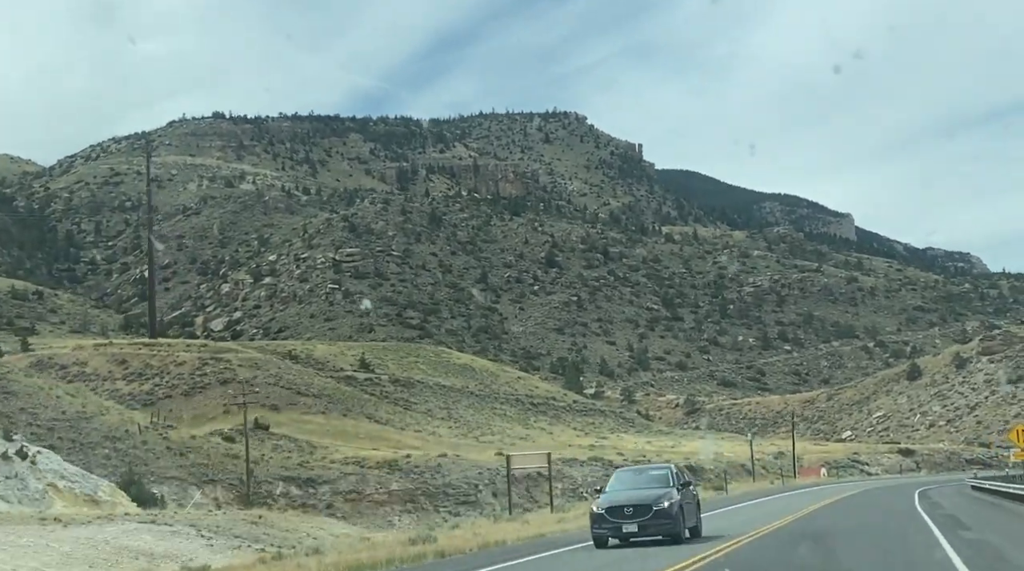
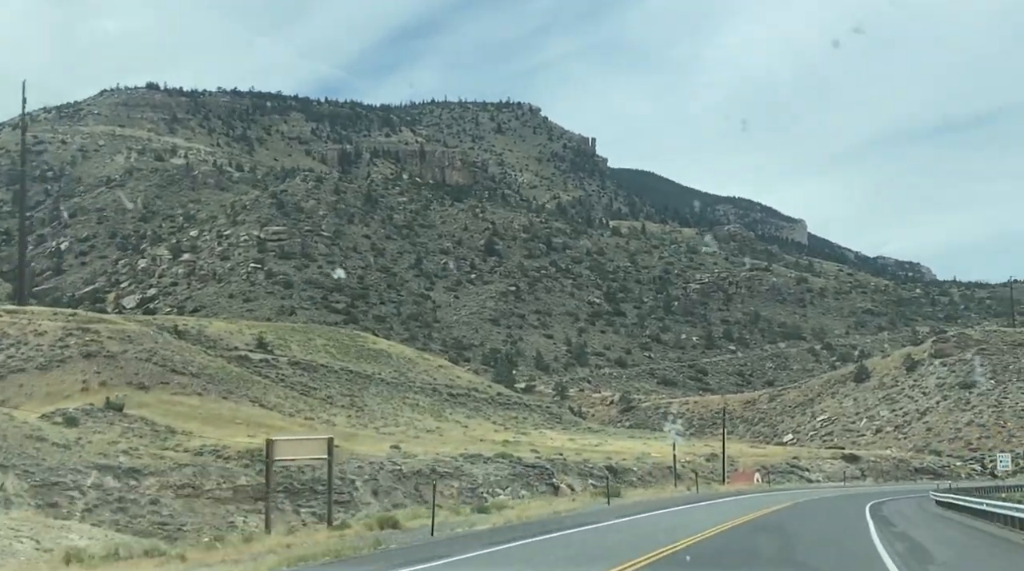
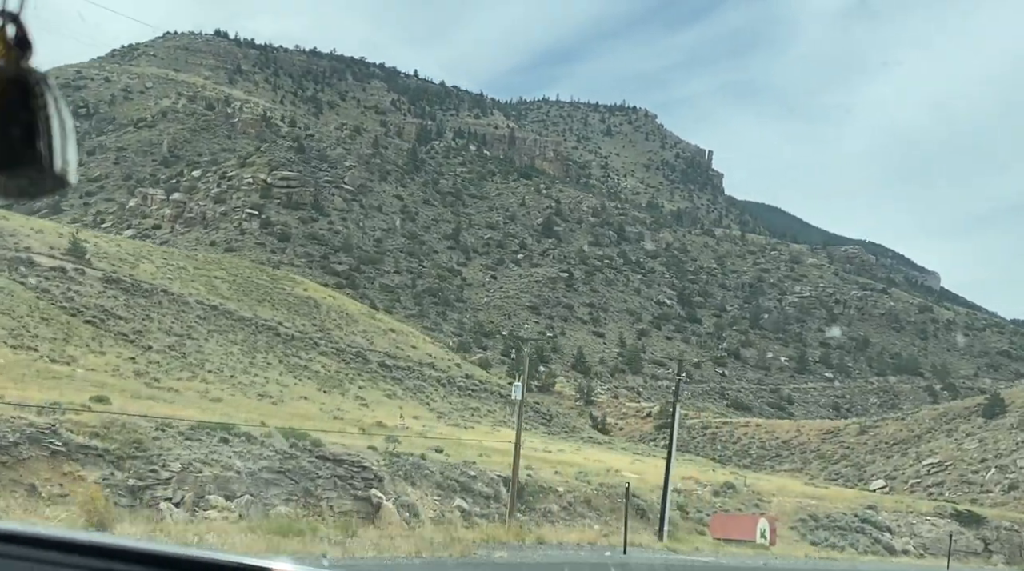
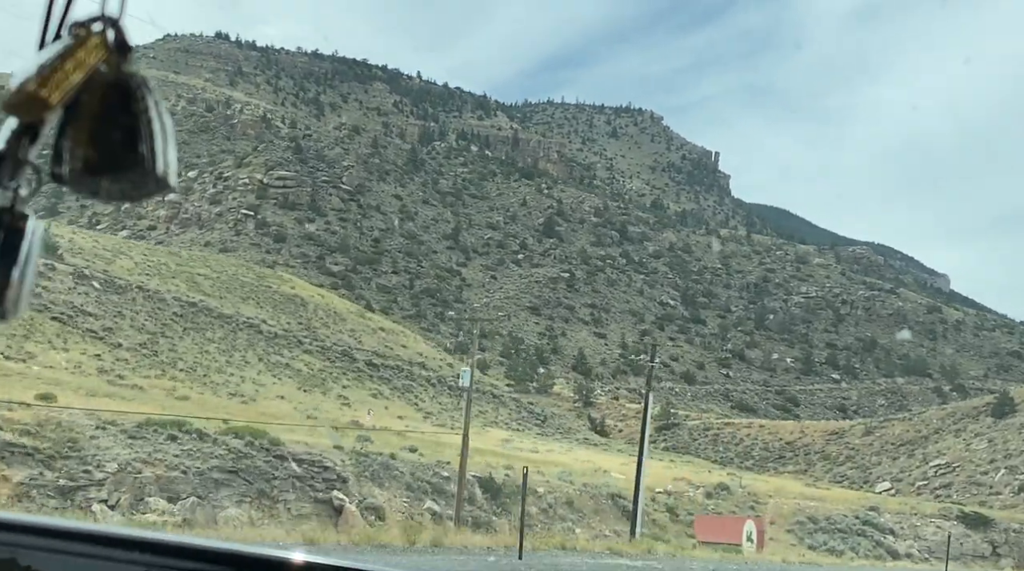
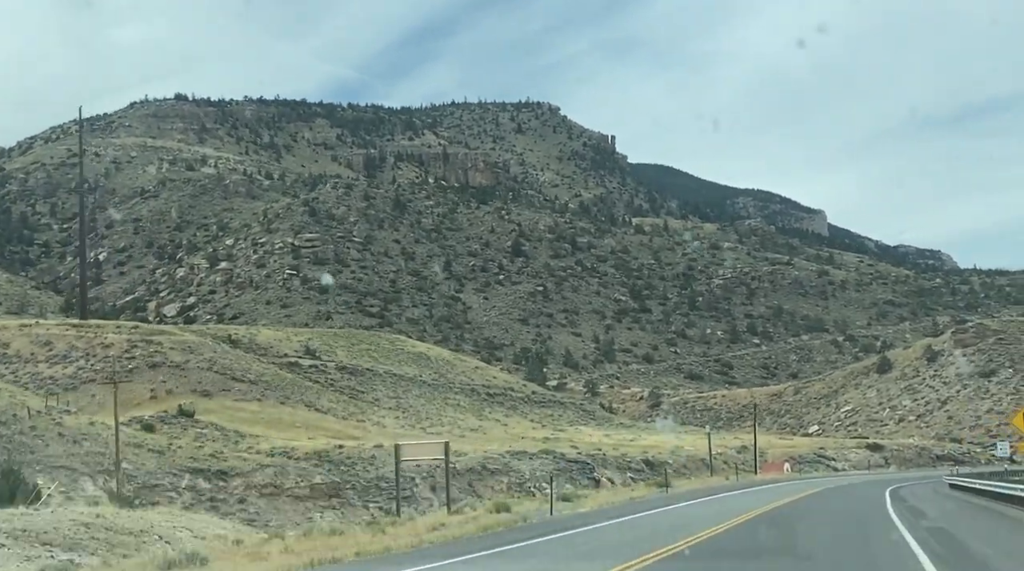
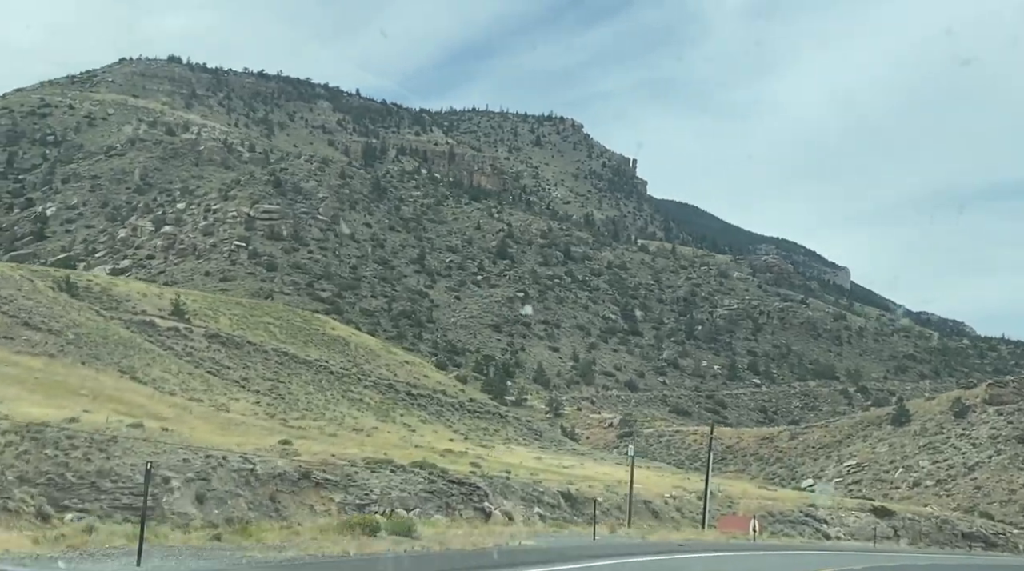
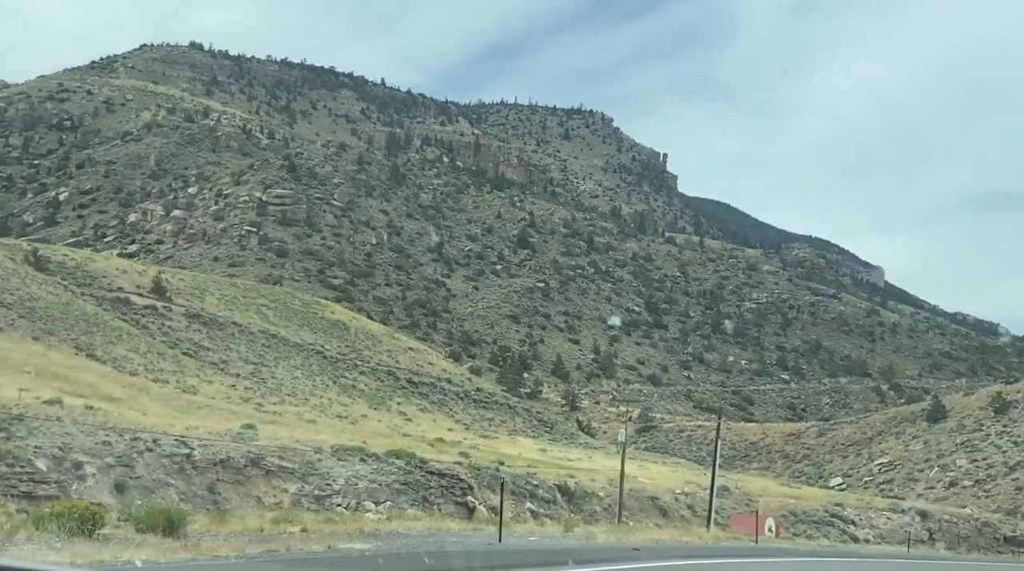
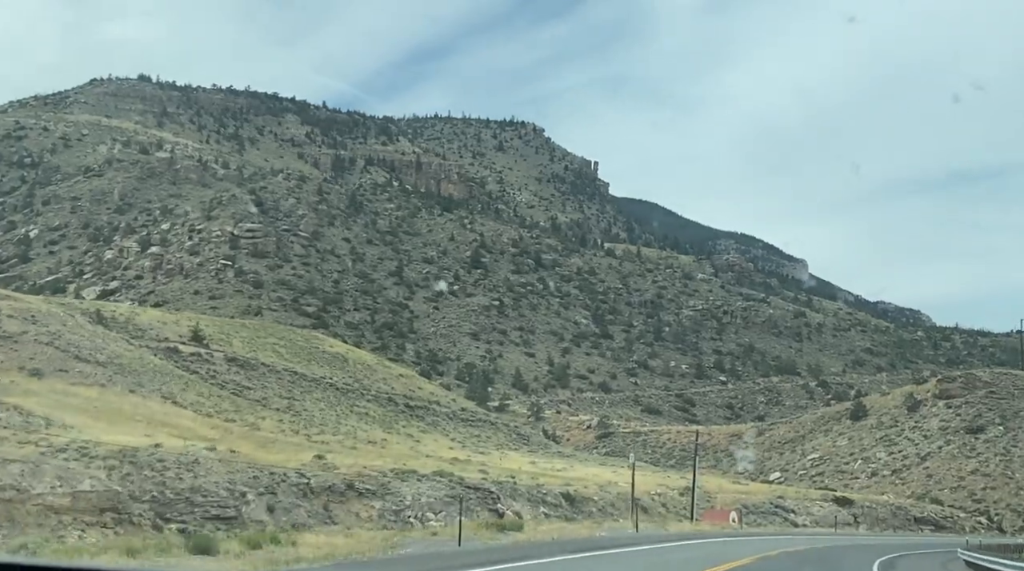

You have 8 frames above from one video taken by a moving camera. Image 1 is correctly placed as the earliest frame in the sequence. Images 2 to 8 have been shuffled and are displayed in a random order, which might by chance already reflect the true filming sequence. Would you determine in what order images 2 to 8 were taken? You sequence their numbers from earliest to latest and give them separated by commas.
5, 2, 8, 6, 7, 3, 4
